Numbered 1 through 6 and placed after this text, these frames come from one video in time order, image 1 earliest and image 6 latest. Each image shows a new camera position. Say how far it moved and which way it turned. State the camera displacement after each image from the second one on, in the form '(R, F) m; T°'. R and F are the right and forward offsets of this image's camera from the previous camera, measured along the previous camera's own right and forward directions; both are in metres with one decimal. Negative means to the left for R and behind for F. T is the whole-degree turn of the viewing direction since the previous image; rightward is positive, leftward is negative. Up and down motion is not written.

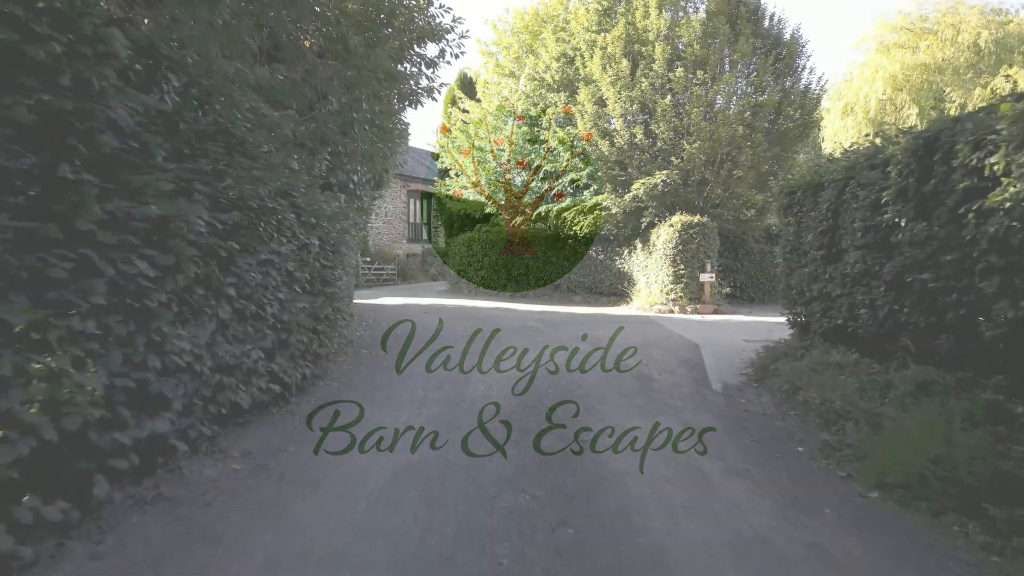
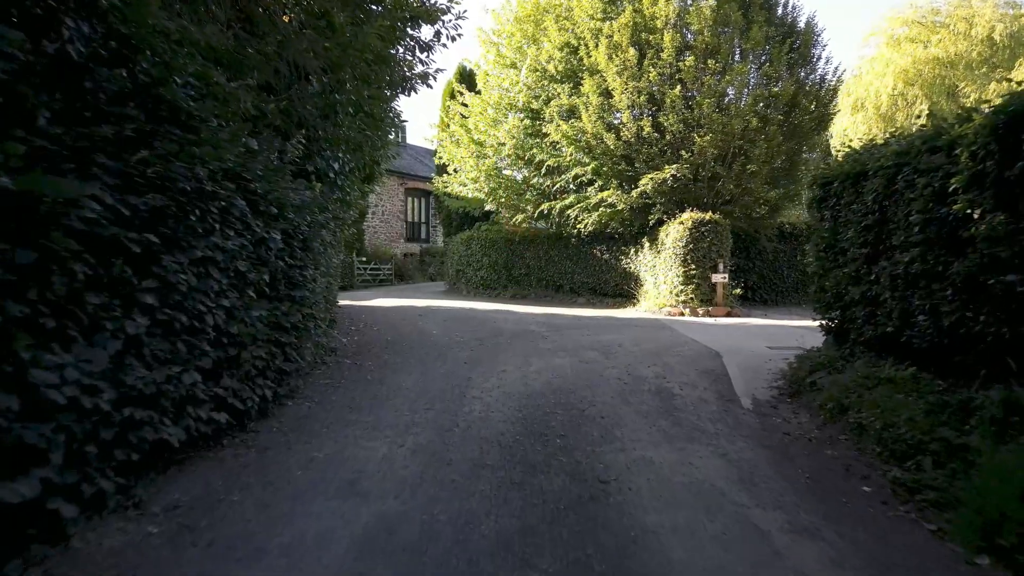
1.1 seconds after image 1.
(0.0, +0.9) m; 0°
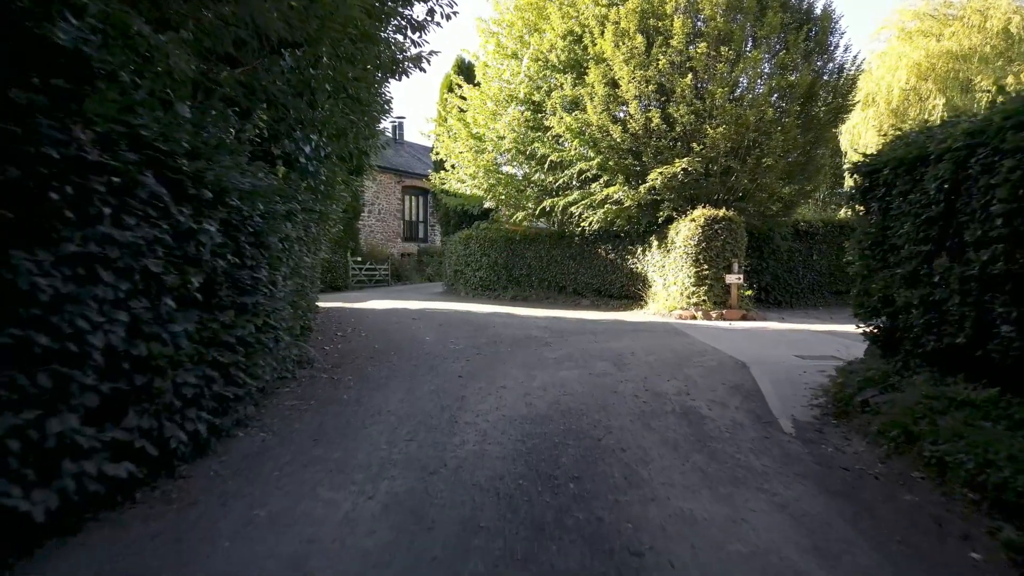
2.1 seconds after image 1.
(0.0, +0.9) m; 0°
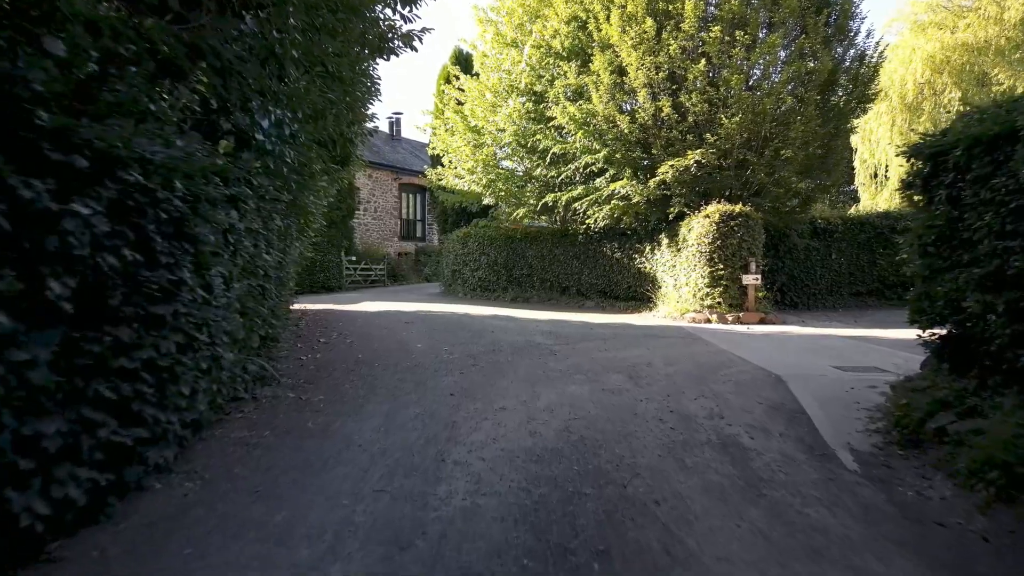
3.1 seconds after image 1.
(0.0, +1.0) m; 0°
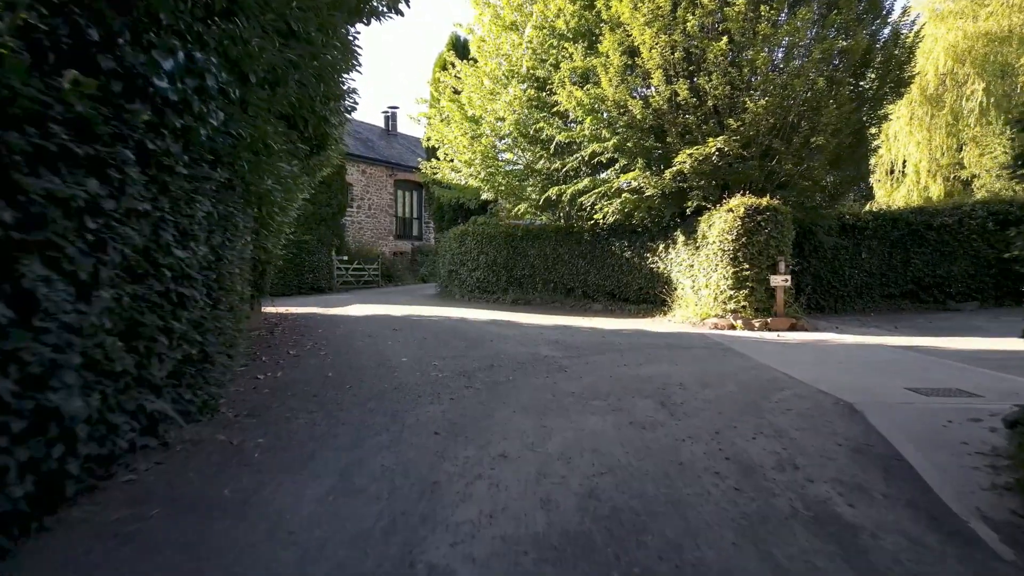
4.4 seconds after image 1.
(0.0, +1.3) m; 0°
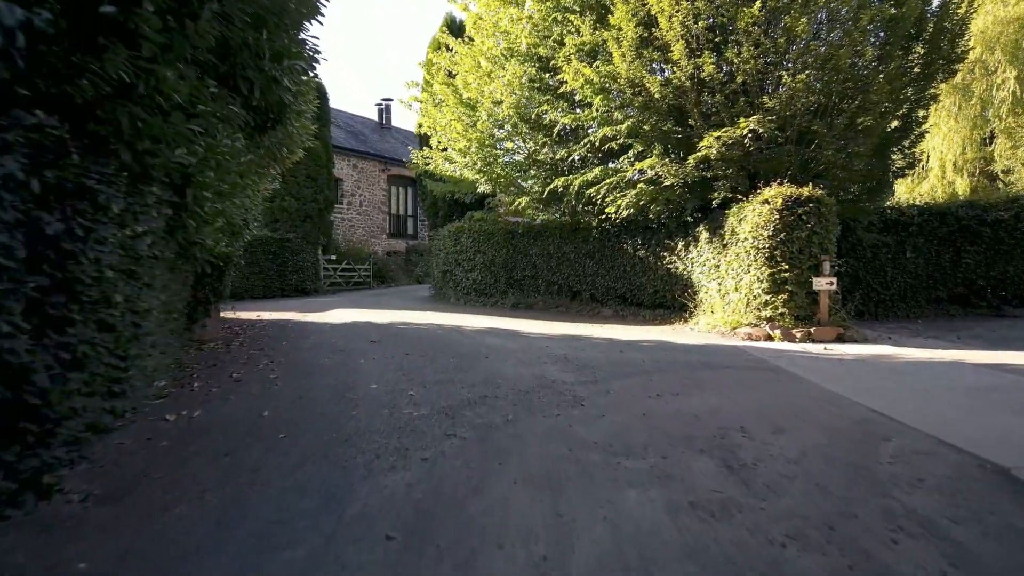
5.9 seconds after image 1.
(0.0, +1.6) m; 0°
